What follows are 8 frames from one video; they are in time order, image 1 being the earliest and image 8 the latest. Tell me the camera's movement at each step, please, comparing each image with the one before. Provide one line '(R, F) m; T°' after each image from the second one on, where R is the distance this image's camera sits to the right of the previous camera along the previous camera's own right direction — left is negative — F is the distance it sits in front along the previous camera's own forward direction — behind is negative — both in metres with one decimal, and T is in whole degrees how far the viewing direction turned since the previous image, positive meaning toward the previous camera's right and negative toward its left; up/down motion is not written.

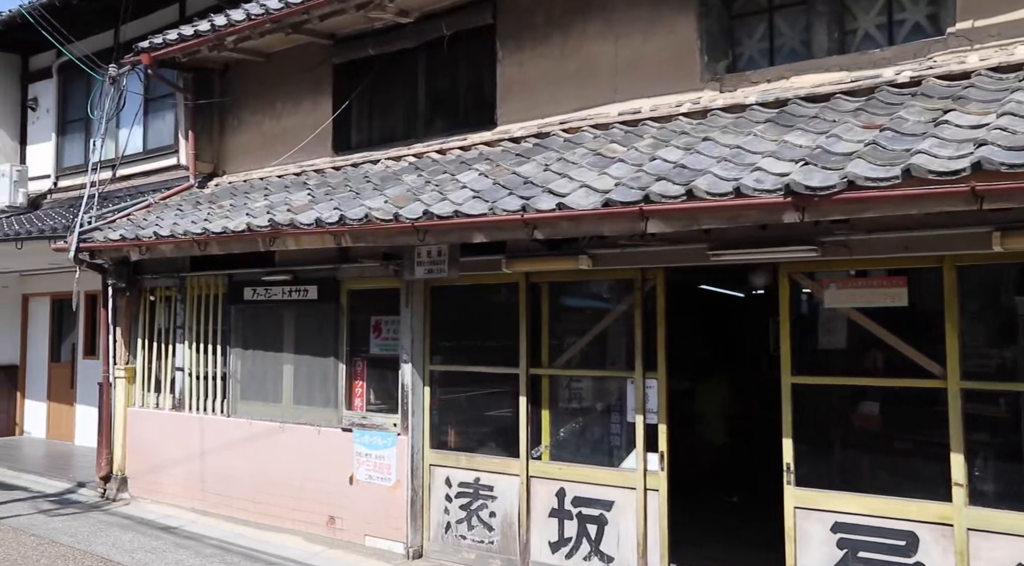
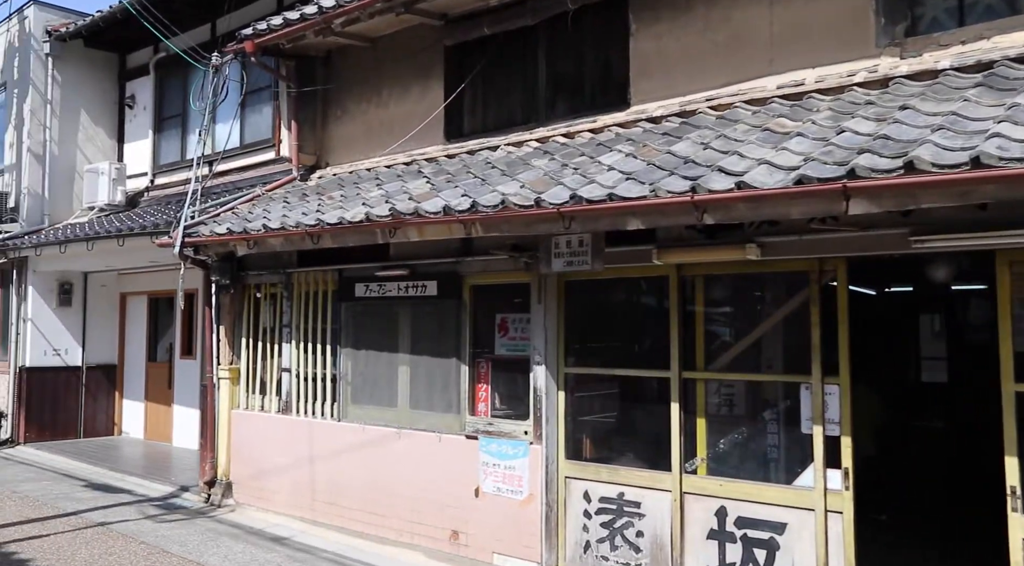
(-0.6, +0.6) m; -4°
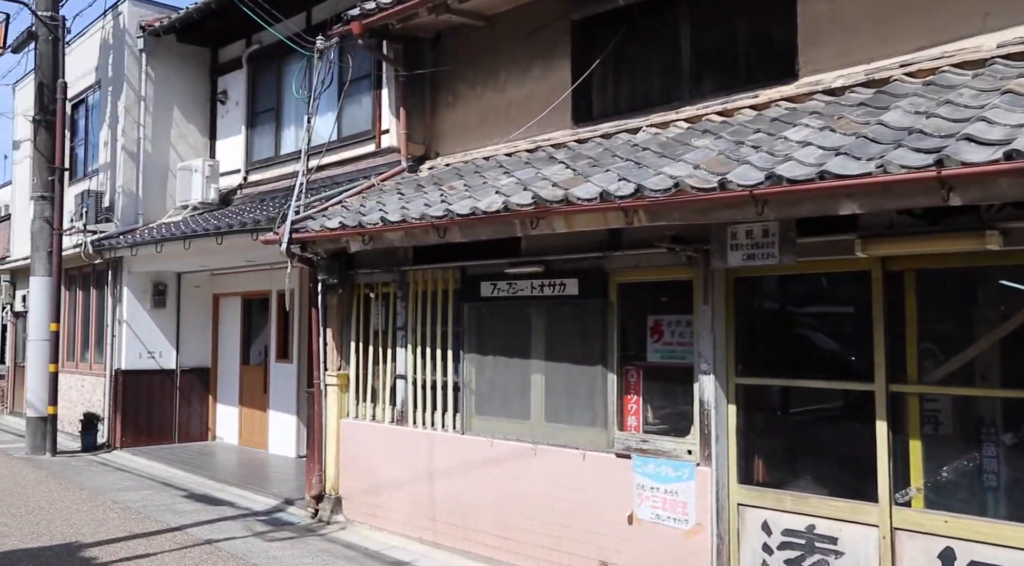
(-0.6, +0.8) m; -4°
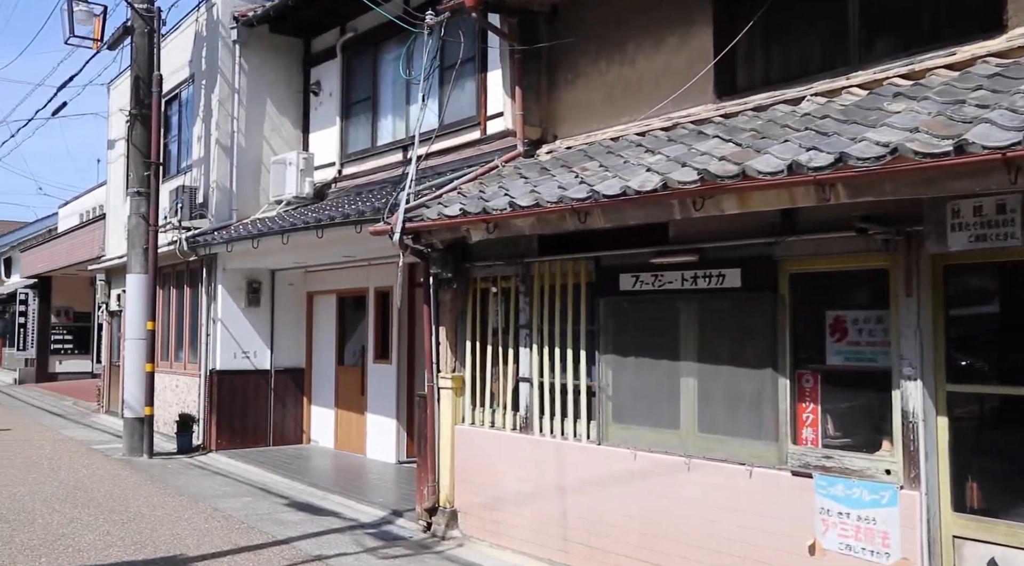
(-0.5, +0.7) m; -5°
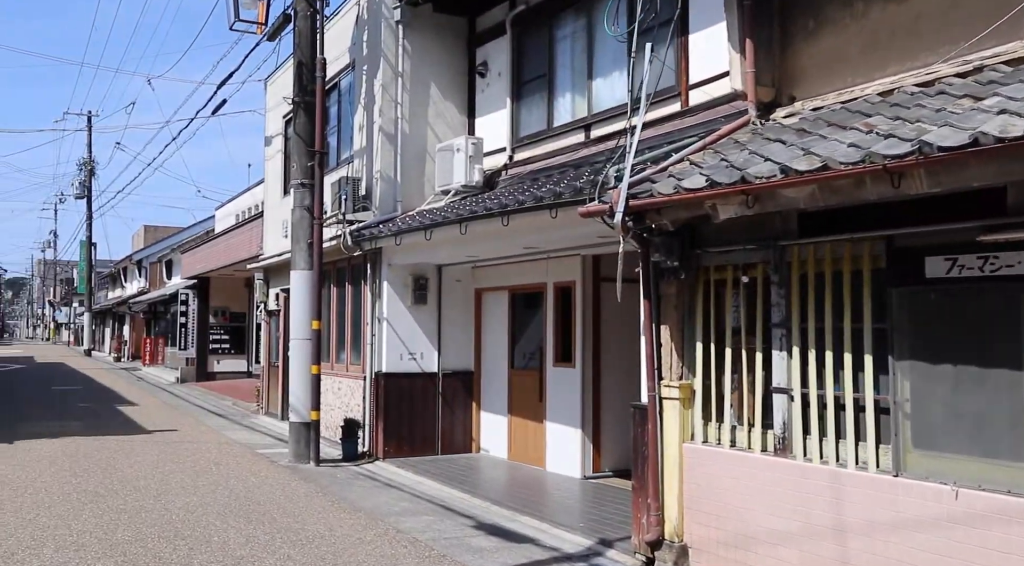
(-0.8, +1.2) m; -8°
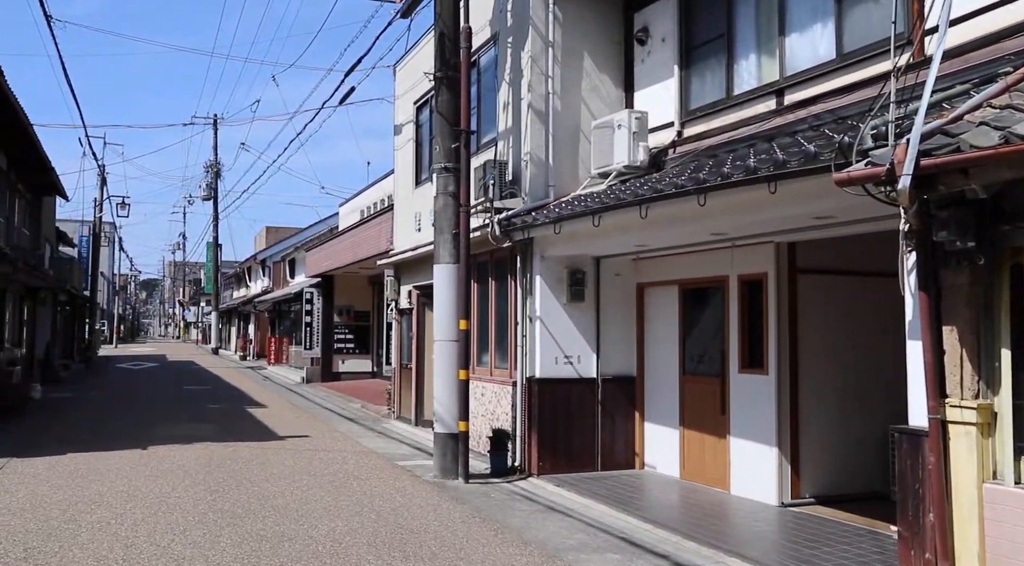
(-0.7, +1.3) m; -7°
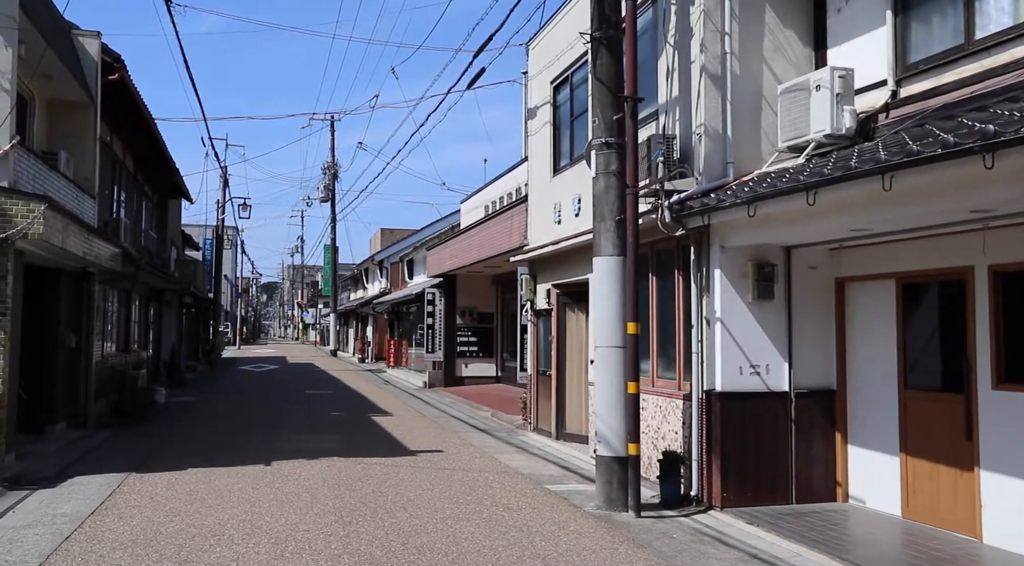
(-0.7, +1.5) m; -7°
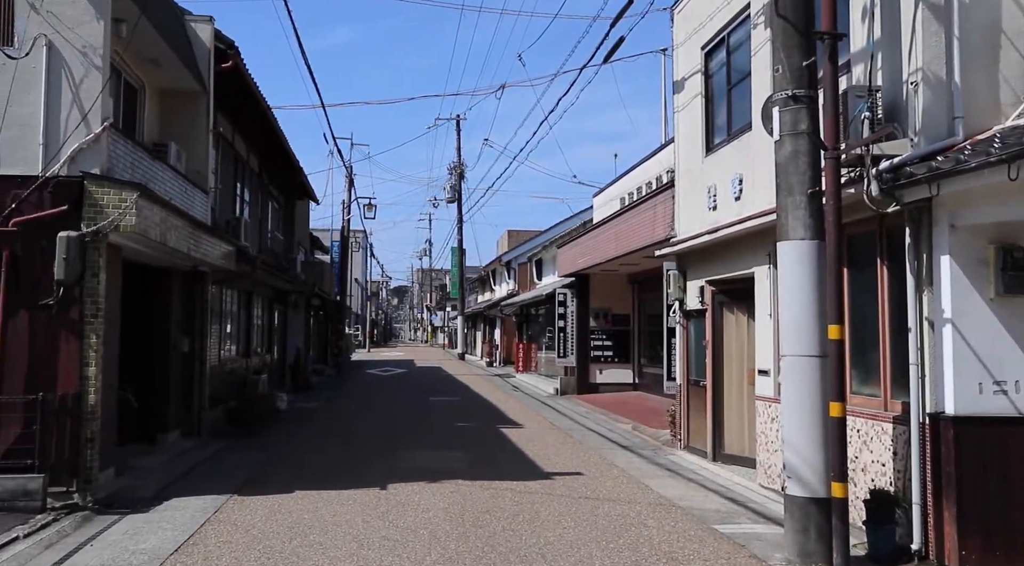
(-0.3, +1.7) m; -8°
